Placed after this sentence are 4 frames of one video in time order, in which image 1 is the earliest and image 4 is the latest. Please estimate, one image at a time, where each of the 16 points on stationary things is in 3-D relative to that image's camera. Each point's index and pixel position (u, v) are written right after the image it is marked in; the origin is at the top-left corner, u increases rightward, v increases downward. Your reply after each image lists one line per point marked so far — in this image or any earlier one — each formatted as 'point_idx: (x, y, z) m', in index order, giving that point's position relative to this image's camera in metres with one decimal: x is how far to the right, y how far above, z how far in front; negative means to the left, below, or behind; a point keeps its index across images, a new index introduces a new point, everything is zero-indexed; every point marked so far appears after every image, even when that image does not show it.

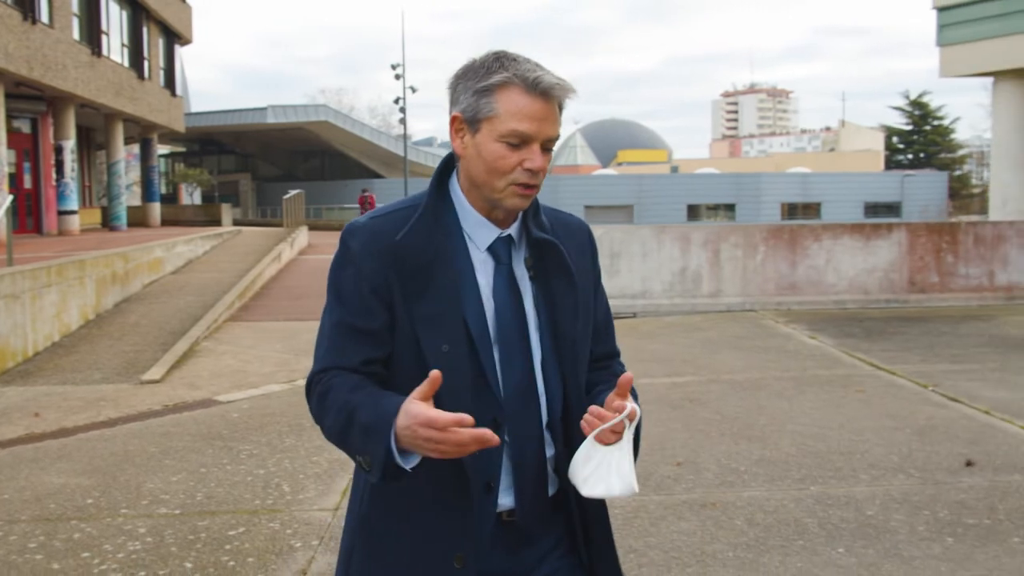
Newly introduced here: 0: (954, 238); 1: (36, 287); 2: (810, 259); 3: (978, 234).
0: (+4.5, +0.5, +12.2) m
1: (-3.9, 0.0, +10.0) m
2: (+3.0, +0.3, +12.1) m
3: (+4.7, +0.6, +12.2) m
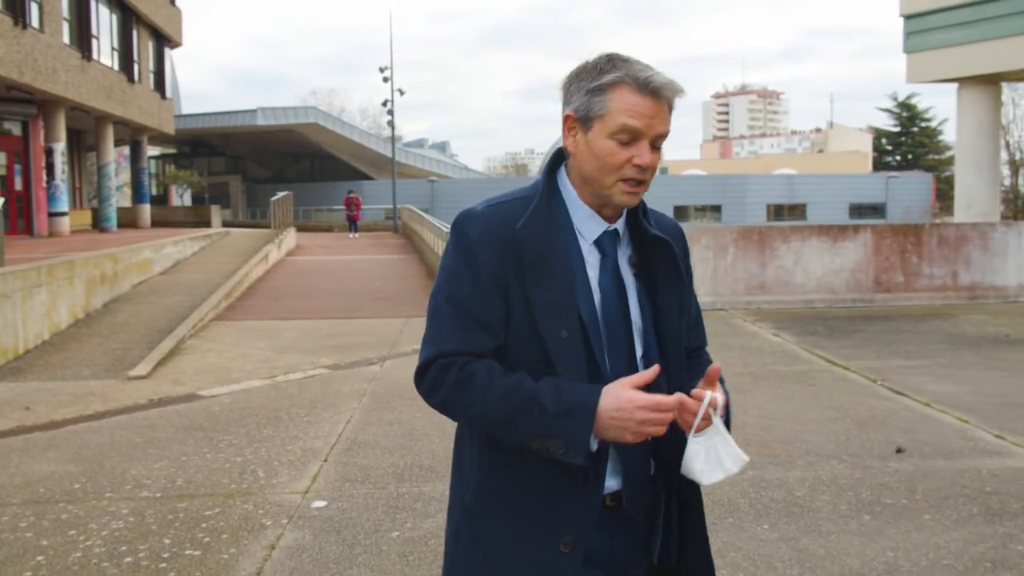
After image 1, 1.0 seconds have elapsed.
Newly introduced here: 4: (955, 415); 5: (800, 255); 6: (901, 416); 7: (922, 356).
0: (+4.2, +0.5, +12.6) m
1: (-4.2, 0.0, +10.3) m
2: (+2.8, +0.3, +12.5) m
3: (+4.5, +0.6, +12.6) m
4: (+2.4, -0.7, +6.5) m
5: (+3.0, +0.3, +12.6) m
6: (+2.1, -0.7, +6.6) m
7: (+3.0, -0.5, +8.9) m
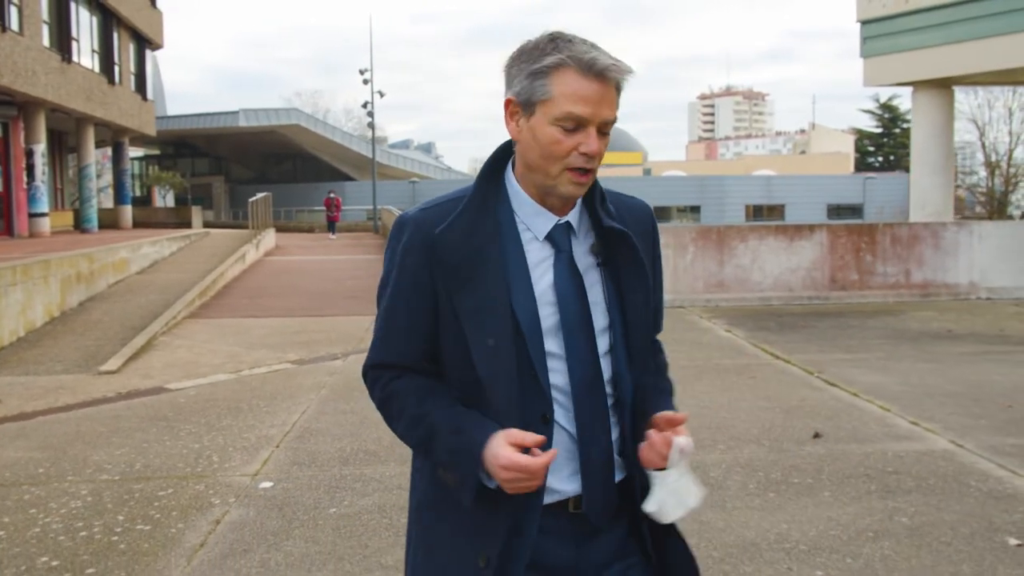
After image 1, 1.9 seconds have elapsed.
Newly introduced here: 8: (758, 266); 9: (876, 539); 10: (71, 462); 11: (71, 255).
0: (+3.9, +0.5, +13.0) m
1: (-4.5, 0.0, +10.6) m
2: (+2.4, +0.3, +12.9) m
3: (+4.1, +0.6, +13.0) m
4: (+2.1, -0.7, +6.9) m
5: (+2.6, +0.4, +12.9) m
6: (+1.8, -0.7, +6.9) m
7: (+2.7, -0.5, +9.3) m
8: (+2.6, +0.2, +13.0) m
9: (+1.3, -0.9, +4.2) m
10: (-2.2, -0.9, +5.9) m
11: (-4.8, +0.4, +13.1) m
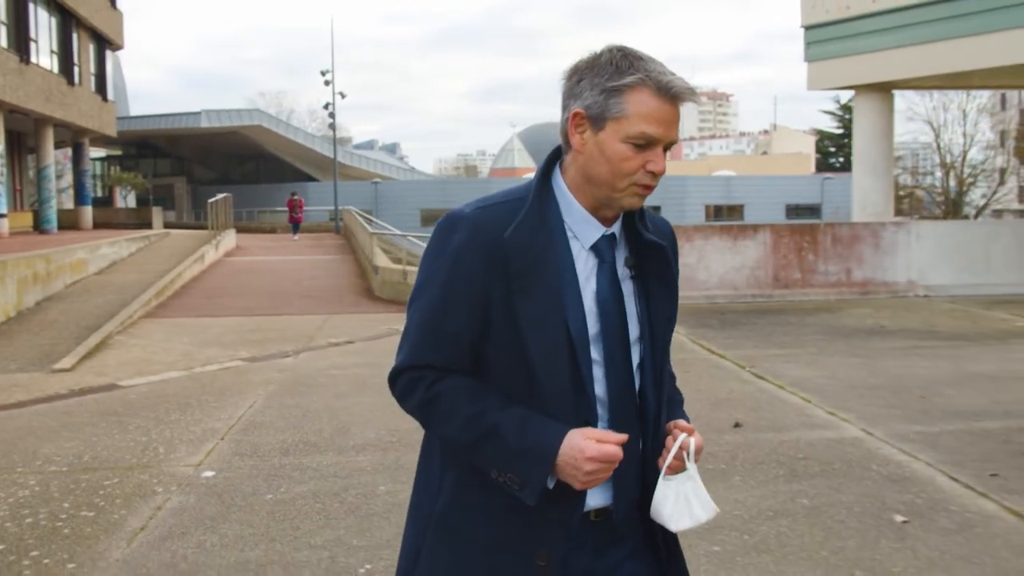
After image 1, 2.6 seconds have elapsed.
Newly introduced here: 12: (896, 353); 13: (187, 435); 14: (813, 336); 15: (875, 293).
0: (+3.3, +0.6, +13.3) m
1: (-5.0, 0.0, +10.8) m
2: (+1.9, +0.3, +13.3) m
3: (+3.6, +0.6, +13.3) m
4: (+1.7, -0.6, +7.2) m
5: (+2.1, +0.4, +13.3) m
6: (+1.4, -0.7, +7.3) m
7: (+2.3, -0.5, +9.6) m
8: (+2.1, +0.3, +13.3) m
9: (+1.0, -0.9, +4.6) m
10: (-2.5, -0.9, +6.2) m
11: (-5.3, +0.4, +13.2) m
12: (+2.9, -0.5, +9.1) m
13: (-1.8, -0.8, +6.5) m
14: (+2.5, -0.4, +10.2) m
15: (+4.0, -0.1, +13.4) m
